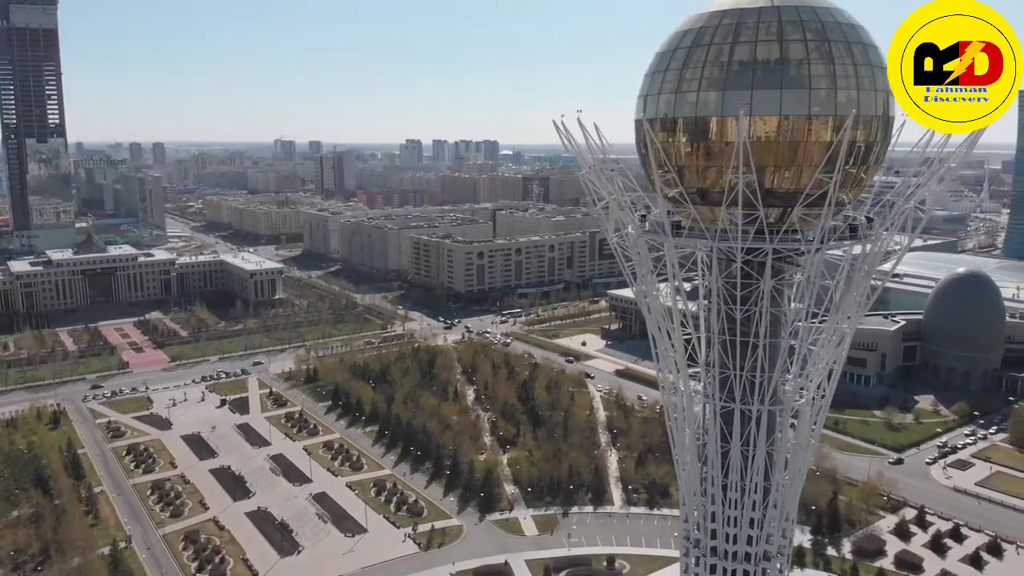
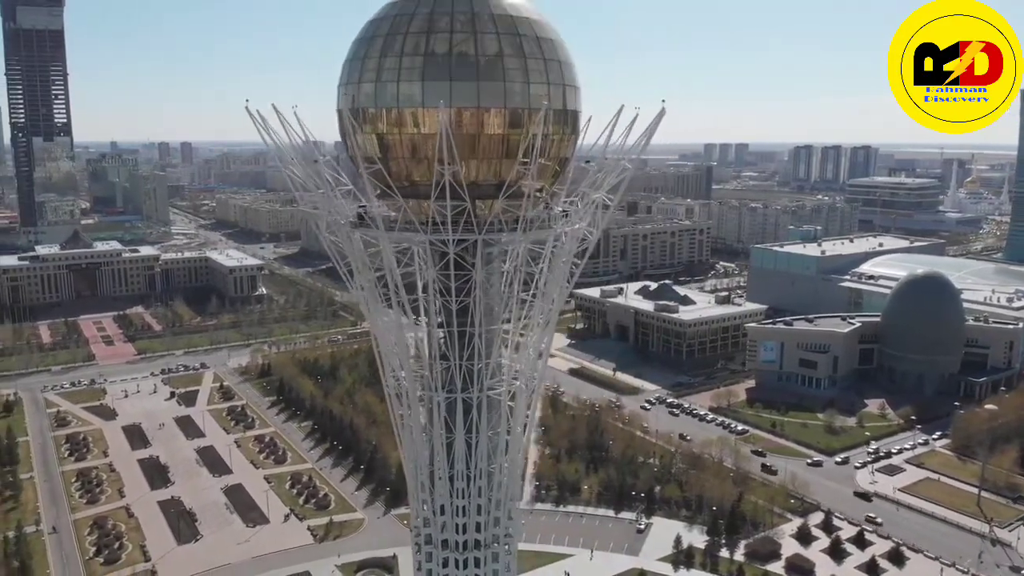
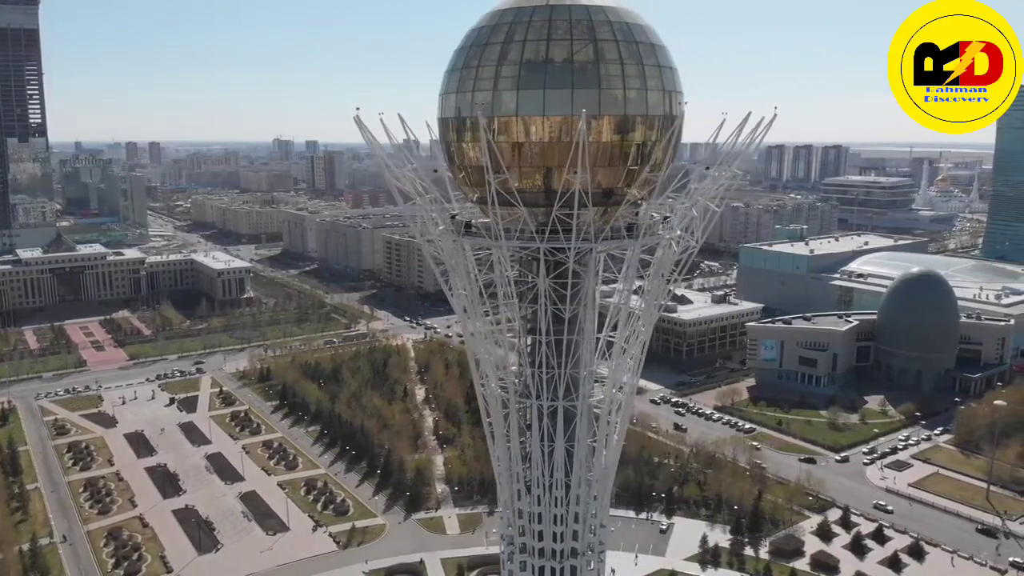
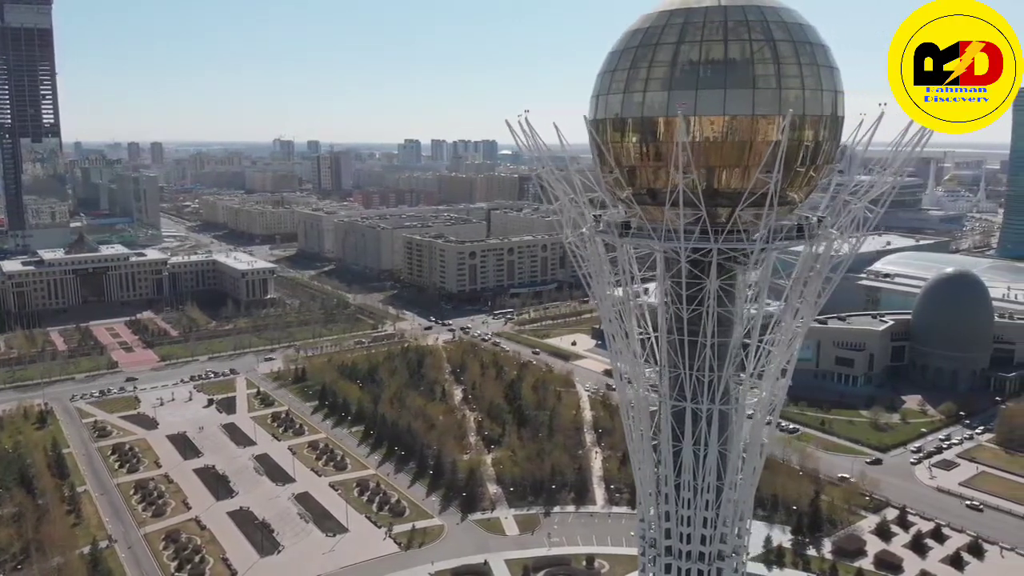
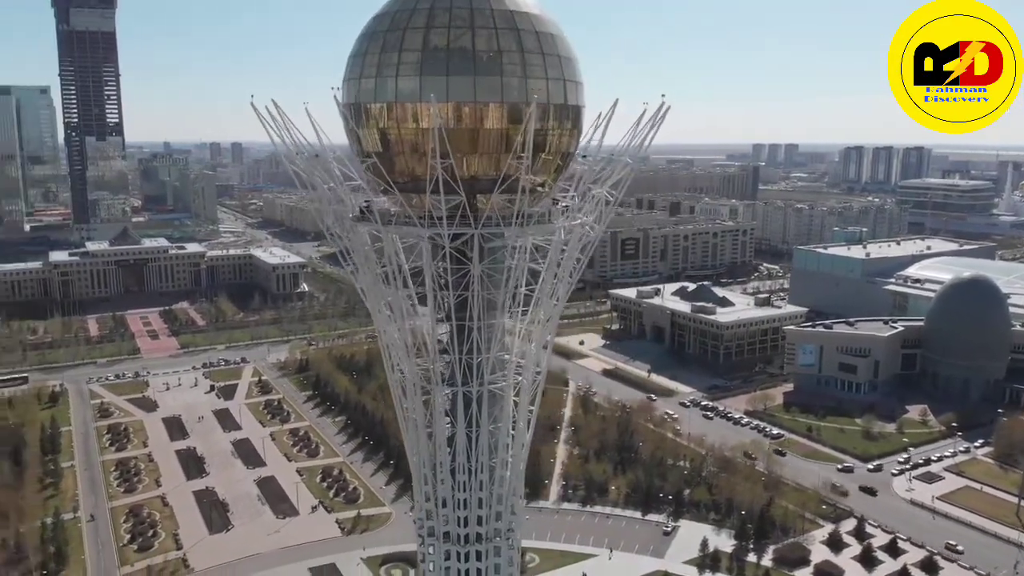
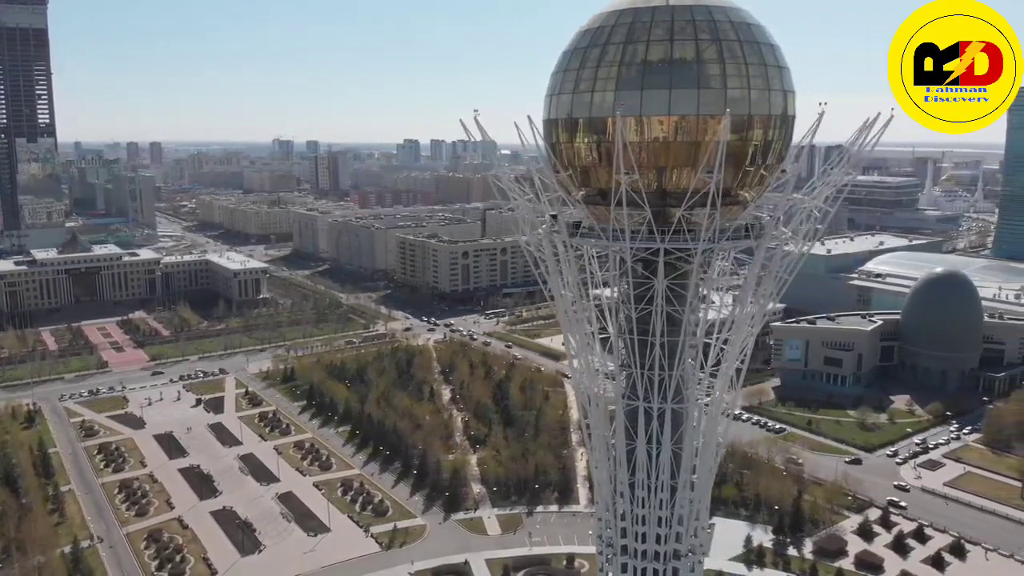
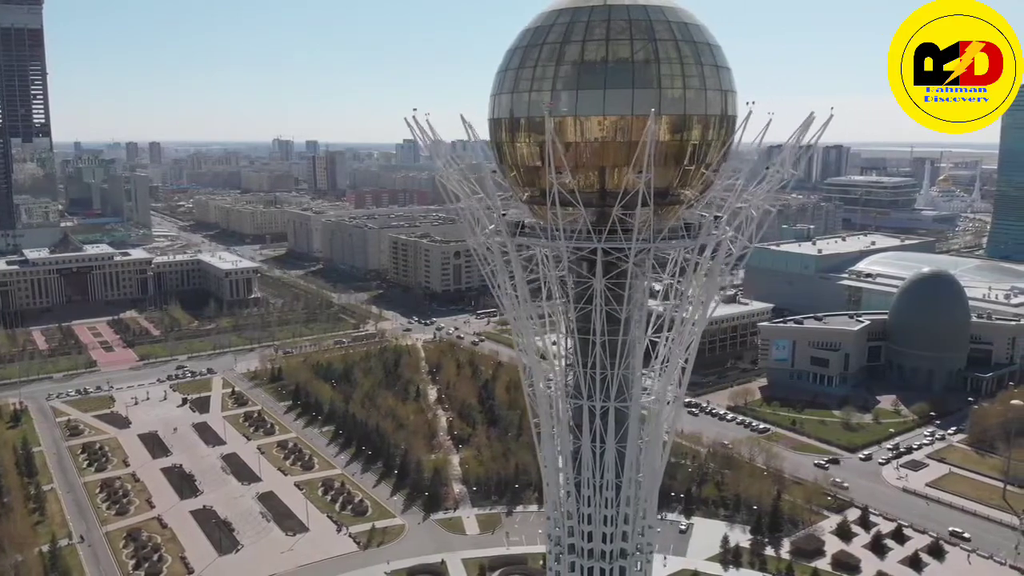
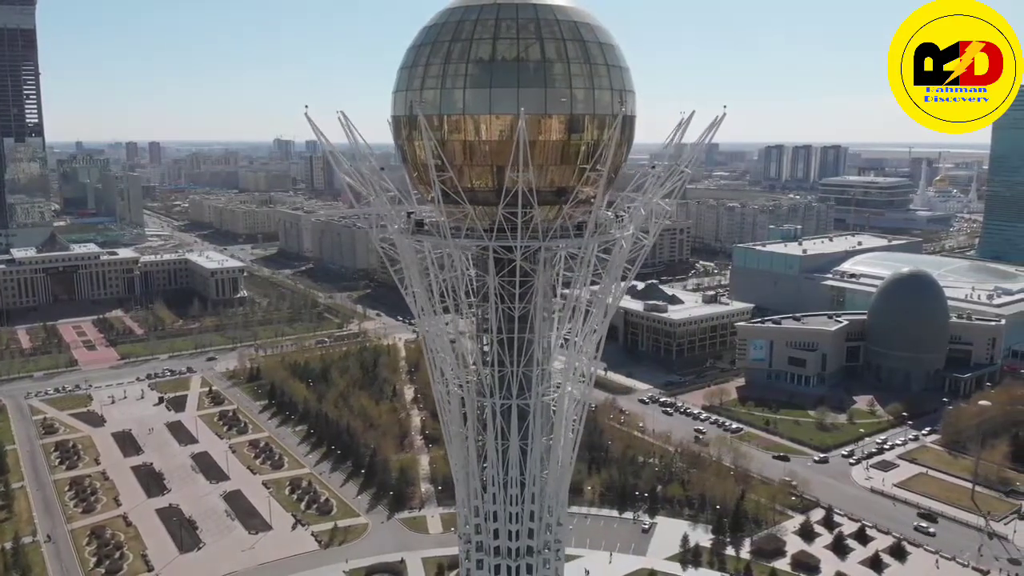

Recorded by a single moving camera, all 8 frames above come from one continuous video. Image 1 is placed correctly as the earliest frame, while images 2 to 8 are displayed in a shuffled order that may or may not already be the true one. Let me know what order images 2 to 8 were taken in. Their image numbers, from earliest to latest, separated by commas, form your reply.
4, 6, 7, 3, 8, 2, 5
